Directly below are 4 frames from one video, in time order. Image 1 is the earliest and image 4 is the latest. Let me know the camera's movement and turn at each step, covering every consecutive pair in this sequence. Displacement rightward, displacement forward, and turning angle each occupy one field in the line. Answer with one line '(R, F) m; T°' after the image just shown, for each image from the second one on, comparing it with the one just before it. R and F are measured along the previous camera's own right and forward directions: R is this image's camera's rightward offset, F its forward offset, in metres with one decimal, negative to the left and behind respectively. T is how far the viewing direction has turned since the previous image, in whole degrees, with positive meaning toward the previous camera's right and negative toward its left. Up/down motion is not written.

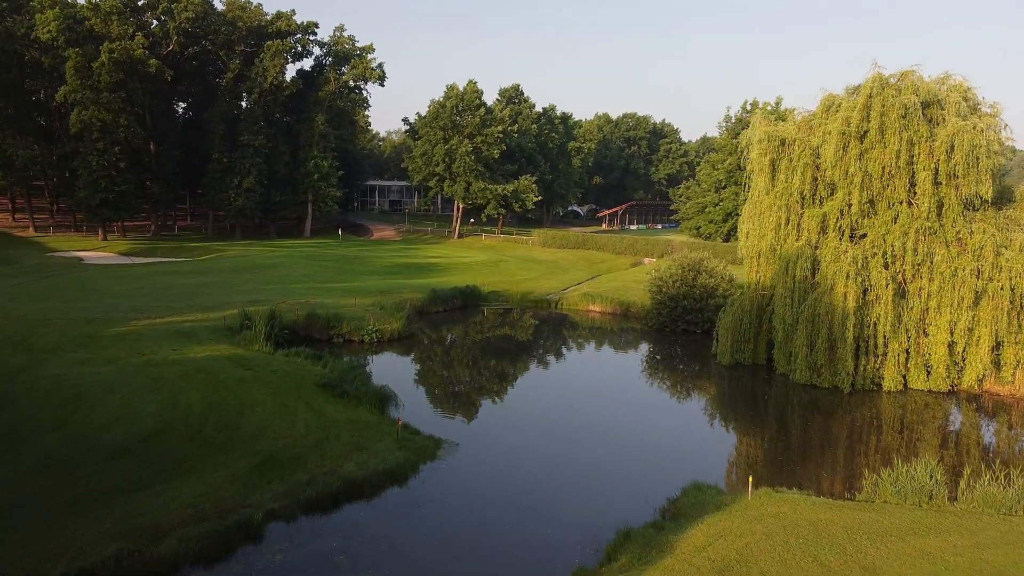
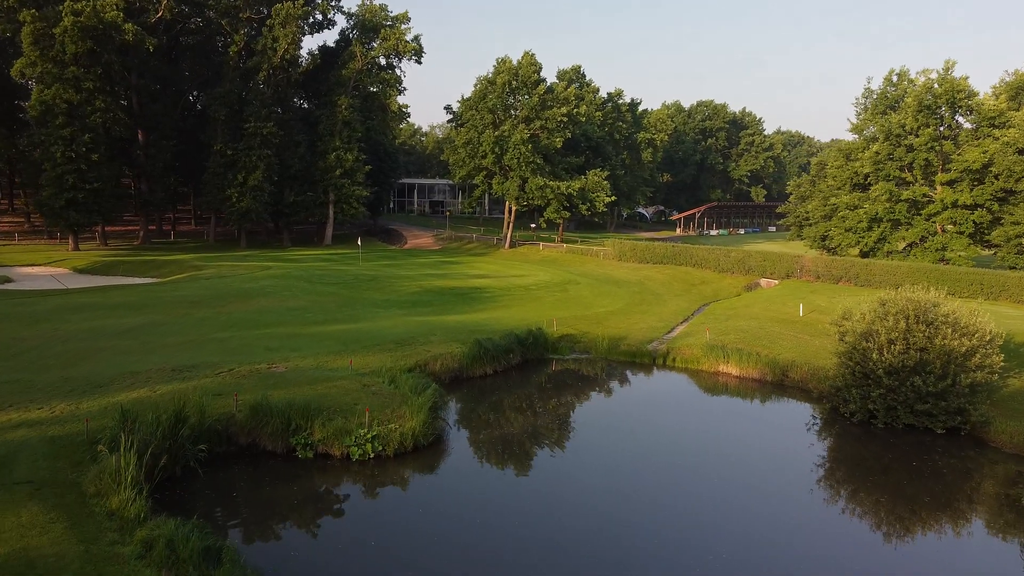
(-1.0, +11.8) m; -3°
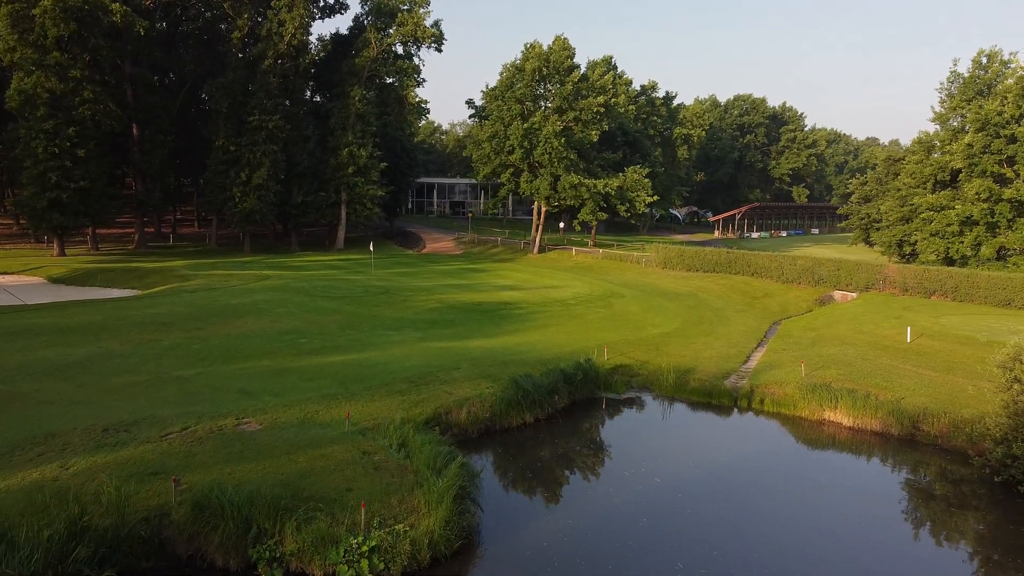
(-0.5, +4.7) m; -1°
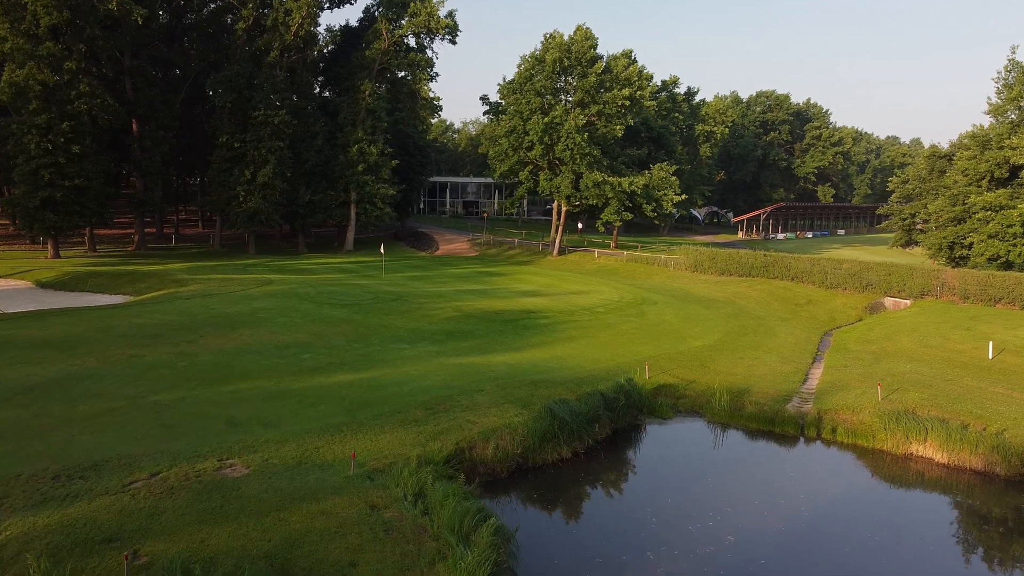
(-0.4, +2.4) m; -1°
